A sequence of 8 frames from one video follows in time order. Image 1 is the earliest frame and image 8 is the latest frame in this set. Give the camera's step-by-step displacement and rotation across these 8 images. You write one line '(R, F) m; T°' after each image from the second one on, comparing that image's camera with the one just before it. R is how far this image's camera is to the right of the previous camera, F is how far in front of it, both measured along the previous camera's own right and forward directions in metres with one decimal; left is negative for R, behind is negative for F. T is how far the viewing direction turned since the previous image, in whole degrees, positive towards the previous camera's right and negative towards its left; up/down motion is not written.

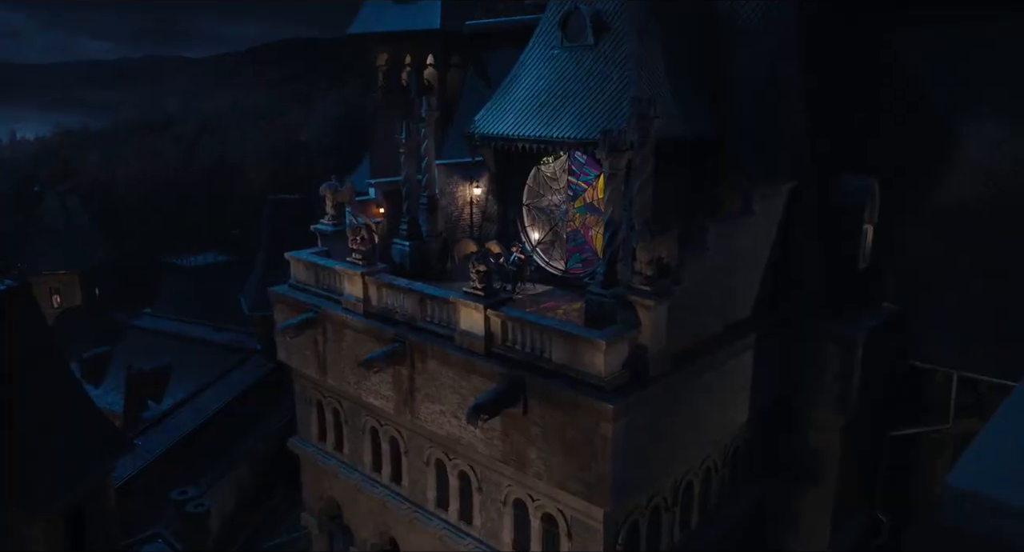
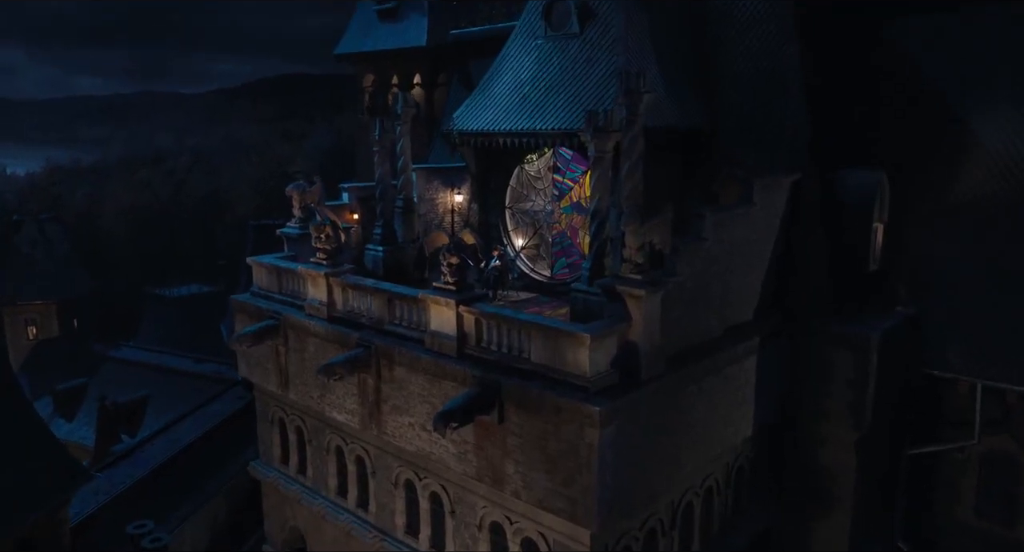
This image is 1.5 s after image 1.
(+0.3, +1.3) m; 0°
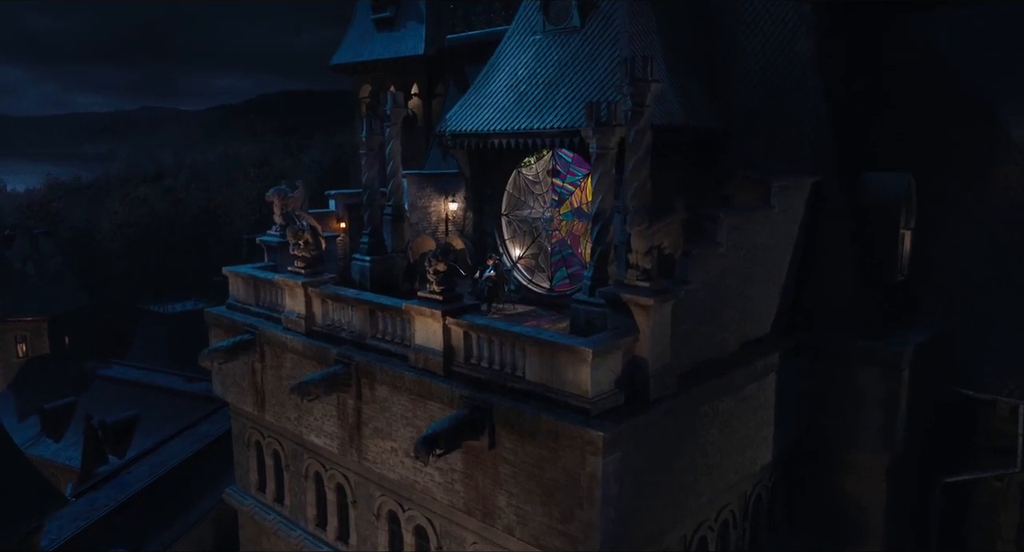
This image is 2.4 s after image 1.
(+0.1, +1.1) m; 0°
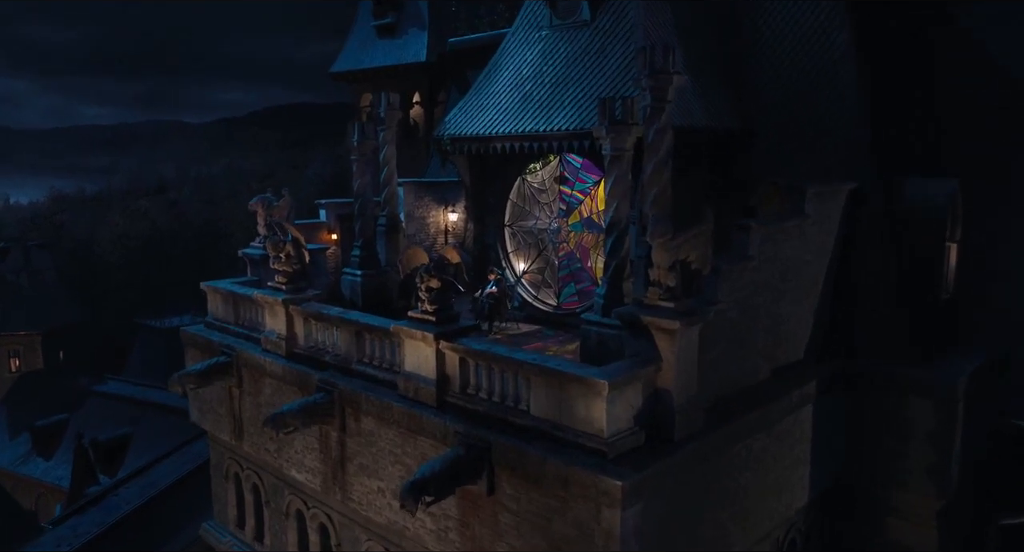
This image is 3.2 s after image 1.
(0.0, +1.2) m; 0°
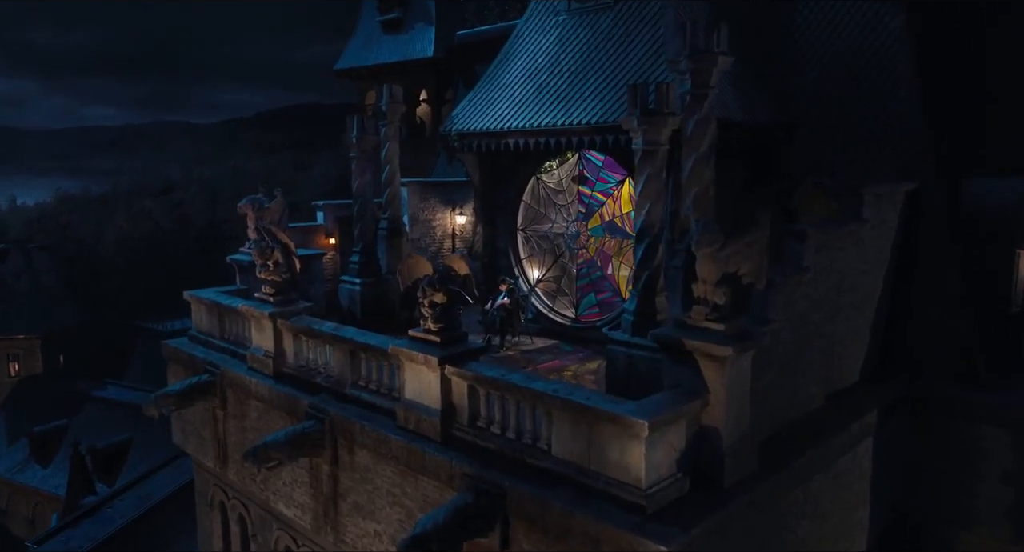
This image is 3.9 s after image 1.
(-0.1, +1.3) m; -1°
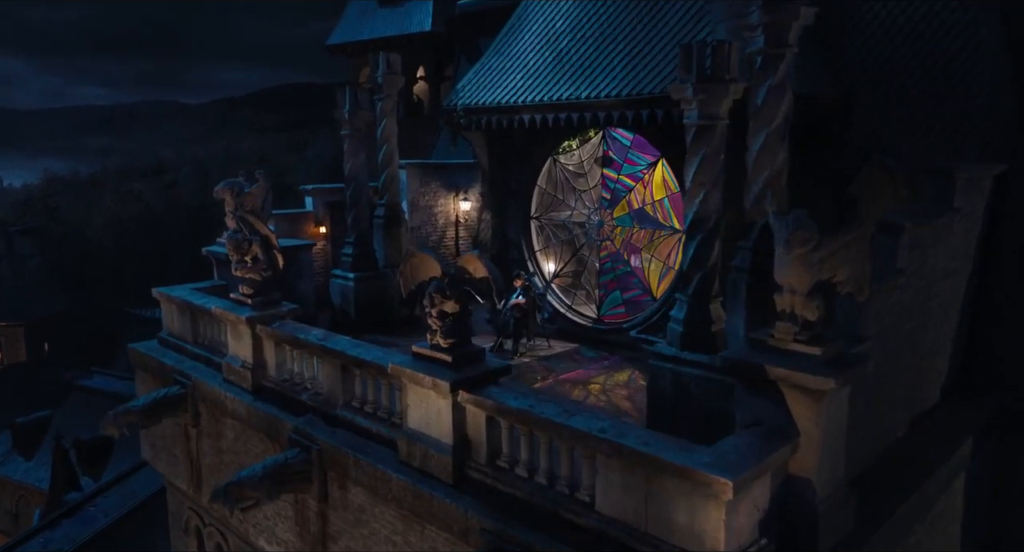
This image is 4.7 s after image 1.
(-0.3, +1.5) m; 0°
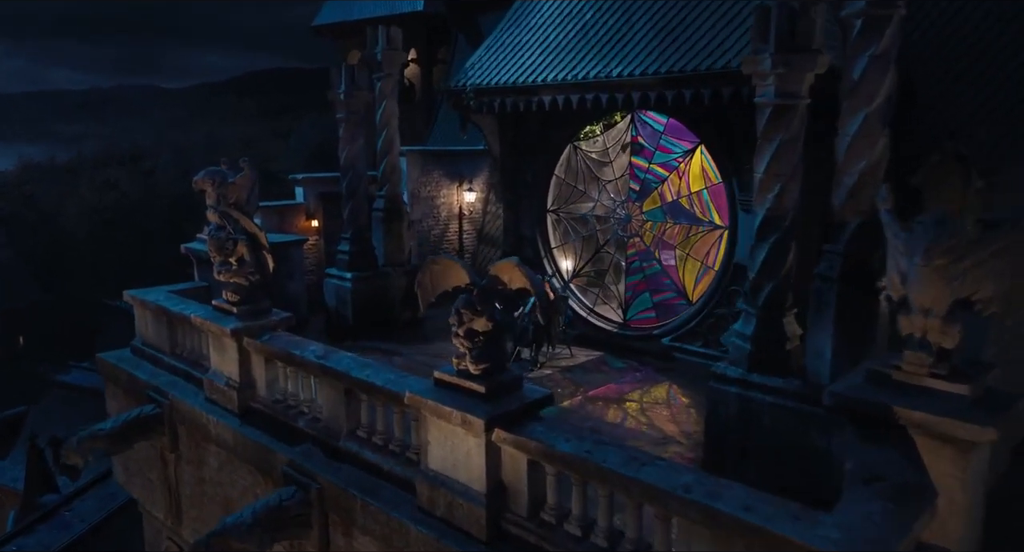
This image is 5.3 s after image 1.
(-0.4, +1.1) m; +1°
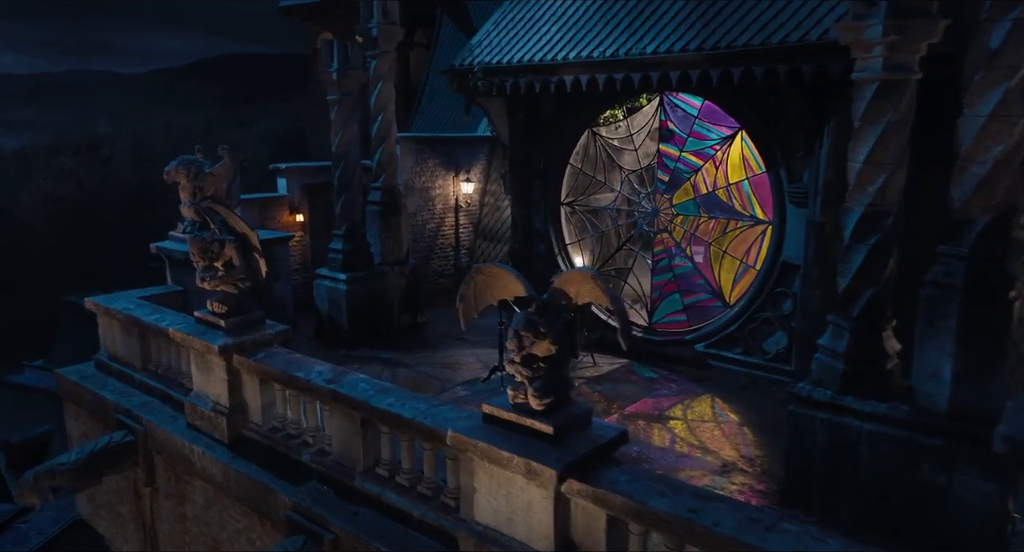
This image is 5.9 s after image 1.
(-0.6, +1.0) m; +3°
